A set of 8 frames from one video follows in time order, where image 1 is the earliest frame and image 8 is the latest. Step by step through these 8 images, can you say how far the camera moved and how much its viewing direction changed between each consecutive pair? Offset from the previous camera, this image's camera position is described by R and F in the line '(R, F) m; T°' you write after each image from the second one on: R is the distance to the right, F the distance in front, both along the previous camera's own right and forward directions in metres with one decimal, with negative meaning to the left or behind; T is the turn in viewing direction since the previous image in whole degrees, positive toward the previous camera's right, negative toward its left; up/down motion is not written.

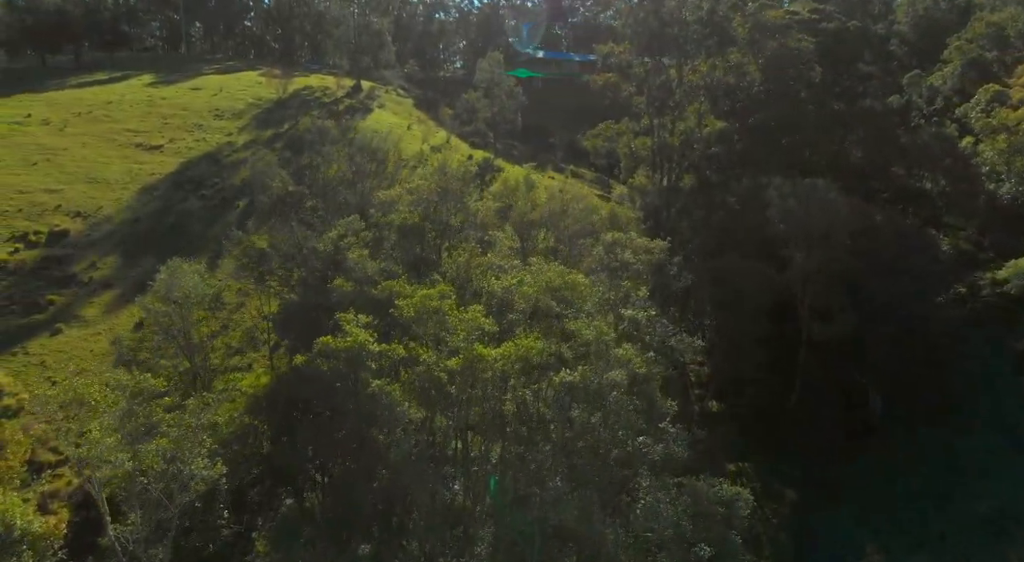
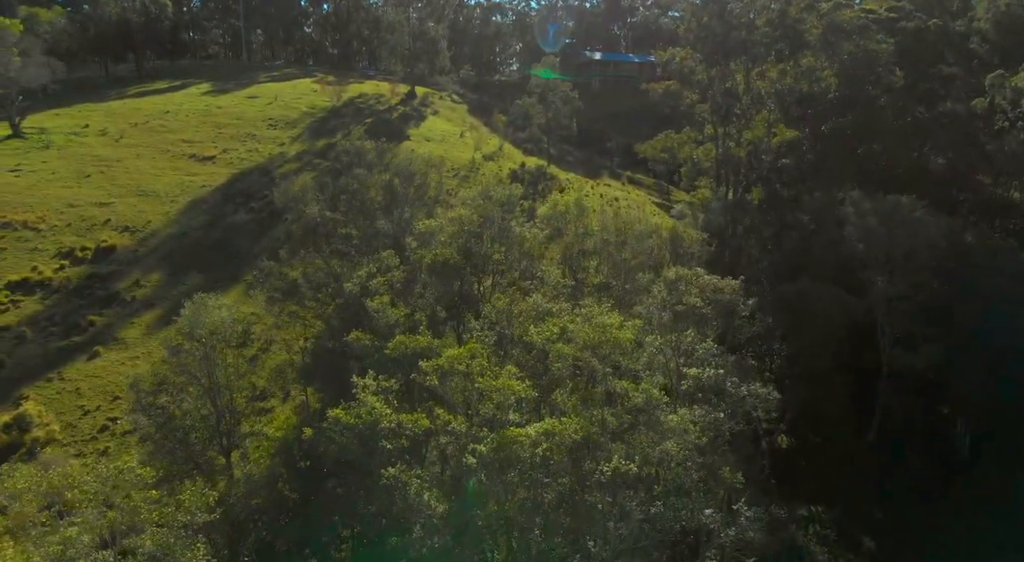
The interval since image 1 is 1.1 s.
(+0.1, +2.2) m; -4°
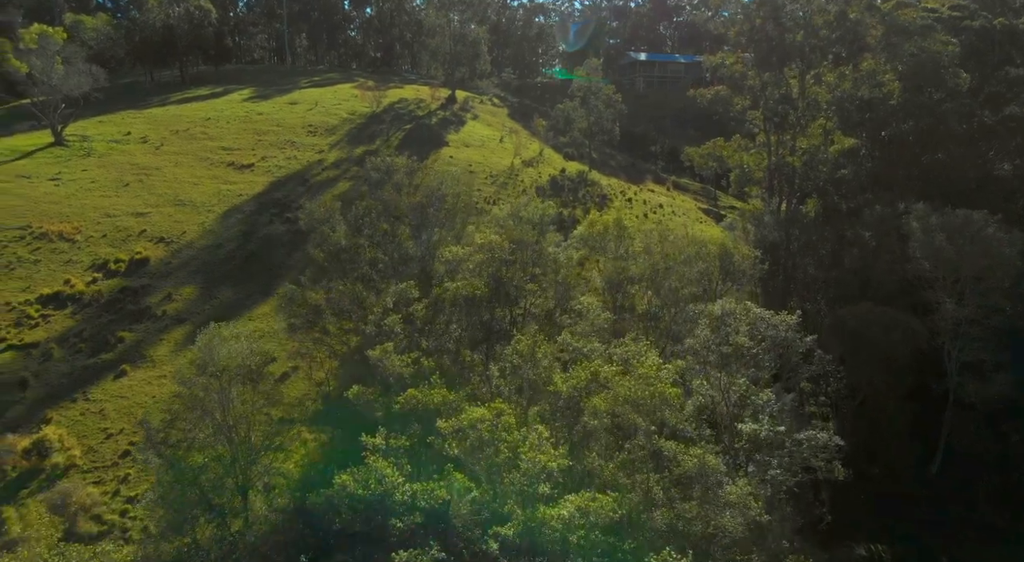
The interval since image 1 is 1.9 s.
(+0.1, +1.6) m; -3°
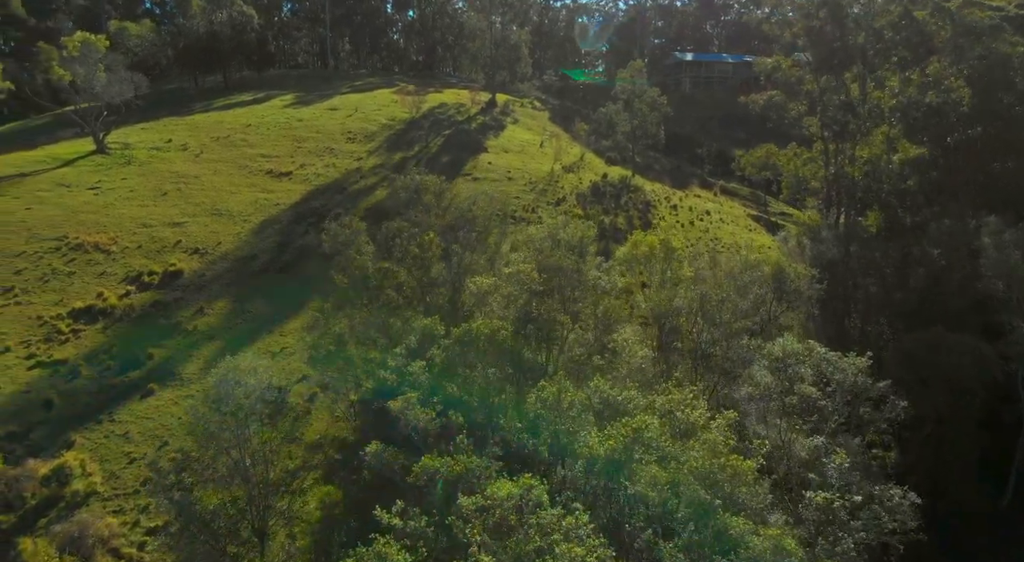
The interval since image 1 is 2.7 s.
(+0.1, +1.6) m; -3°
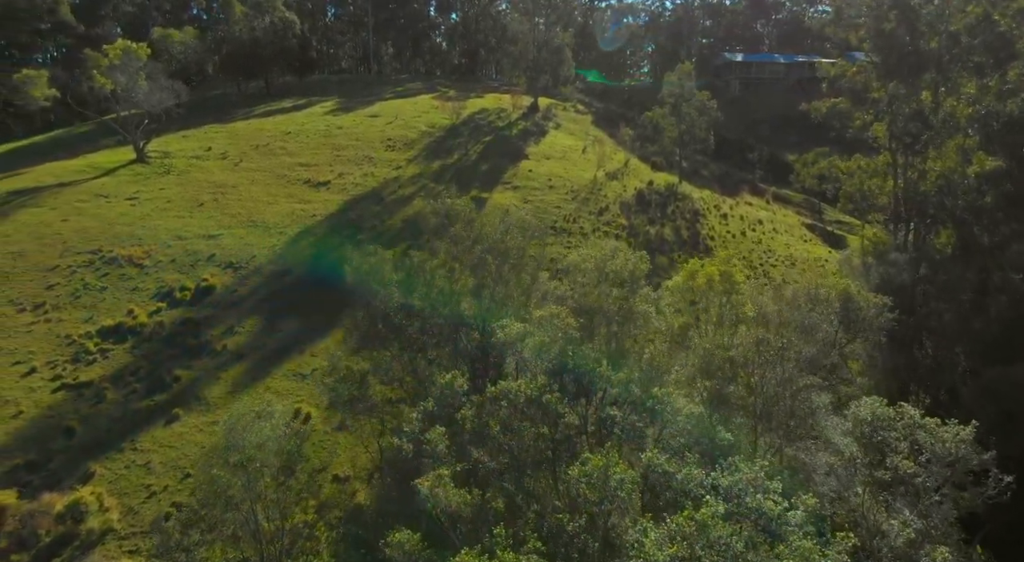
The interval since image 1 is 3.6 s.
(+0.1, +1.8) m; -3°
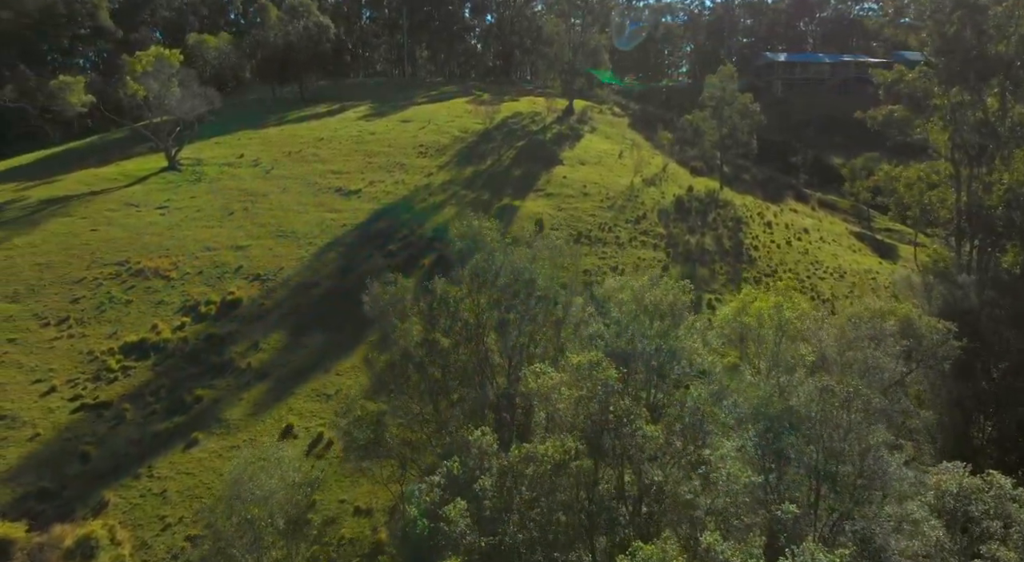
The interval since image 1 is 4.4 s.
(+0.1, +1.6) m; -3°
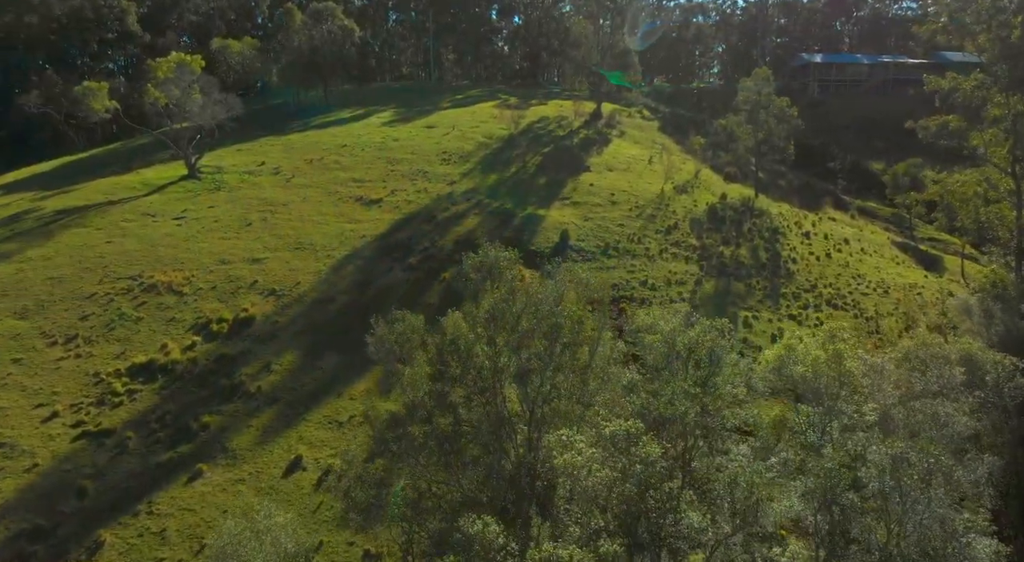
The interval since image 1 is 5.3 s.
(+0.1, +1.8) m; -2°
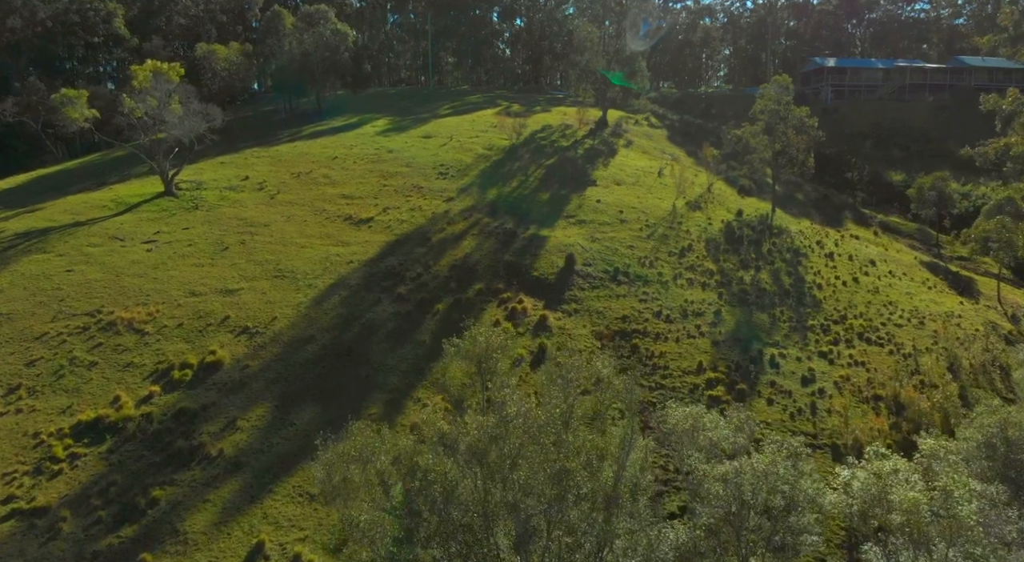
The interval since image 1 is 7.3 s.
(+0.1, +3.8) m; 0°
